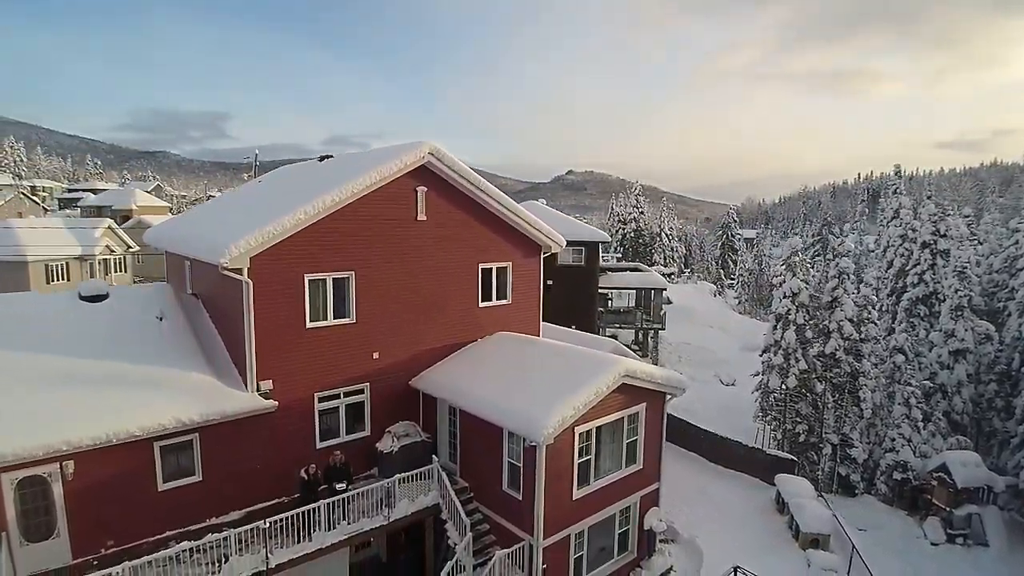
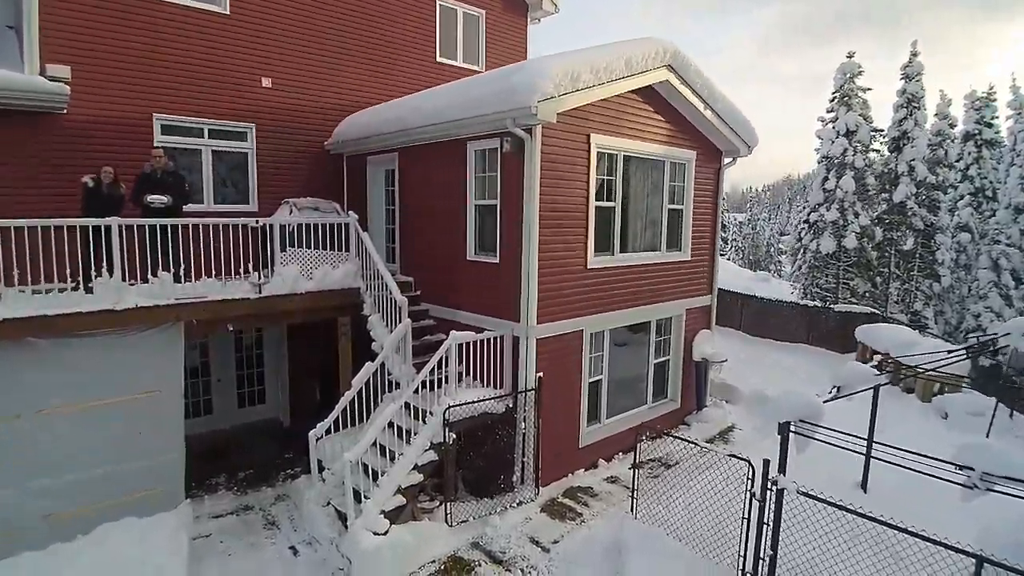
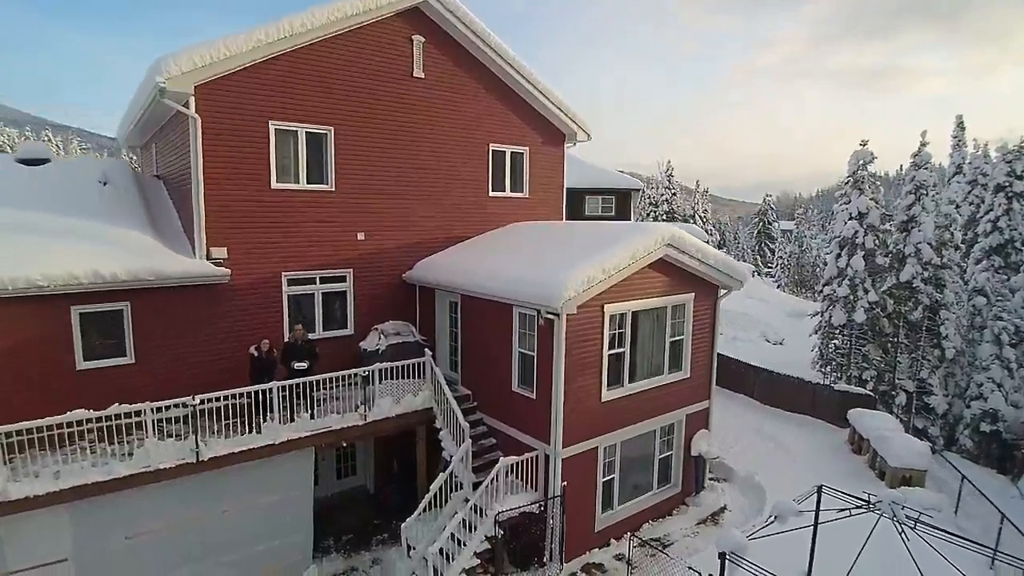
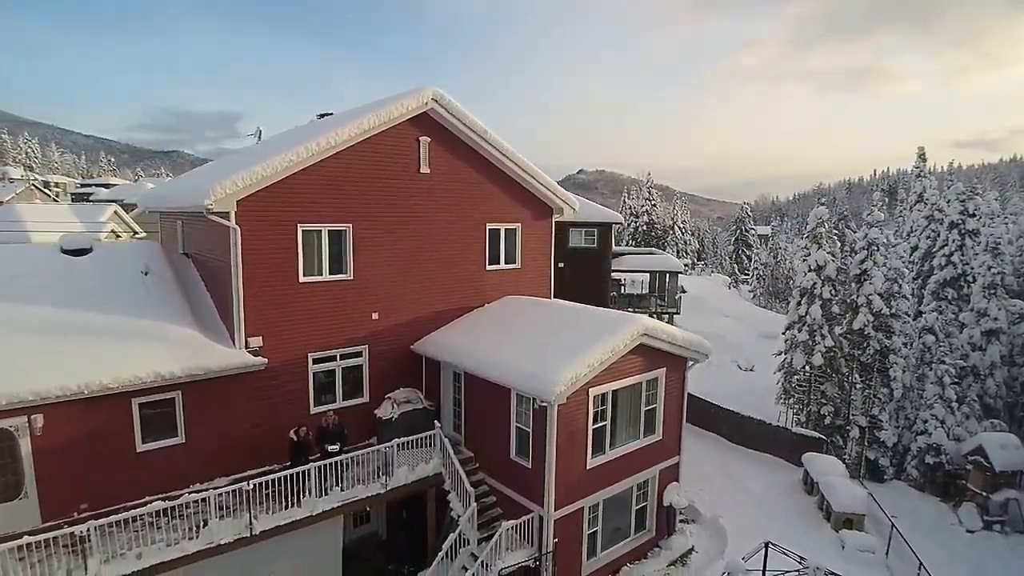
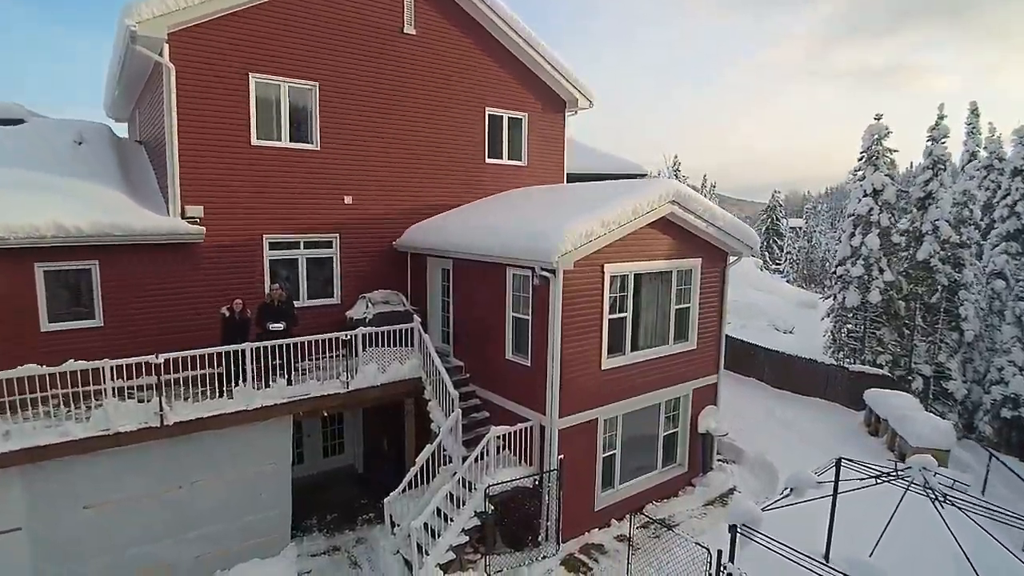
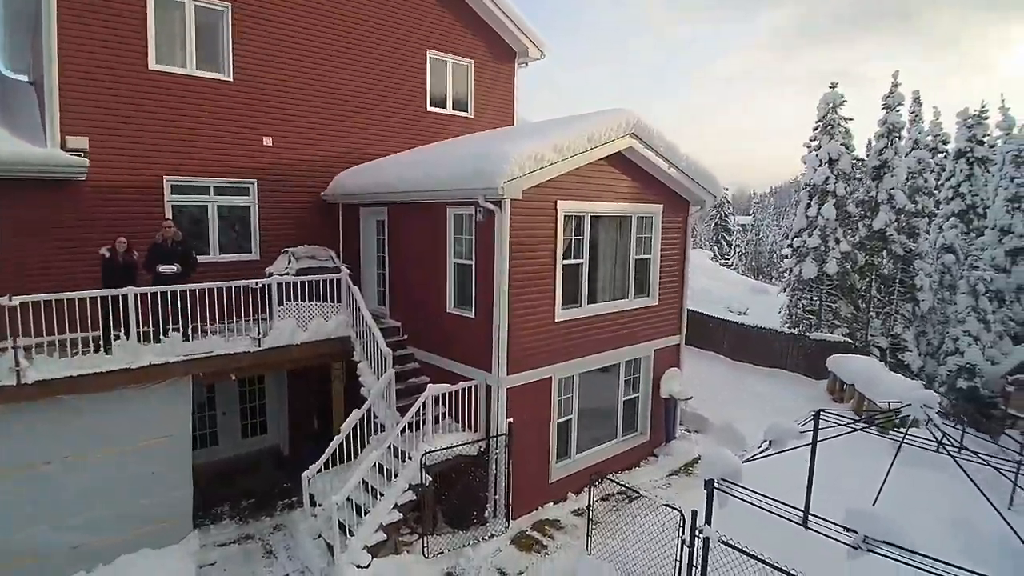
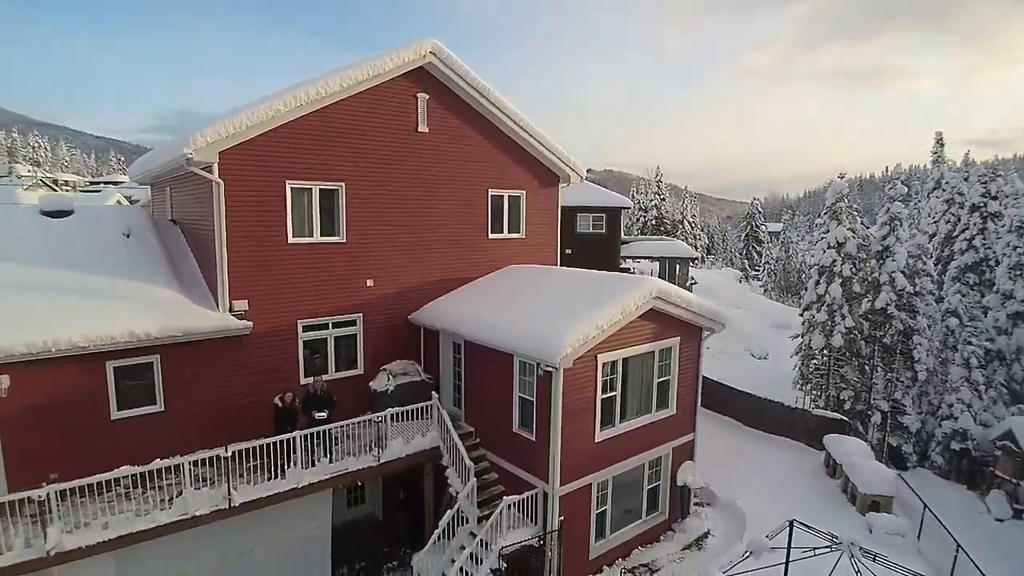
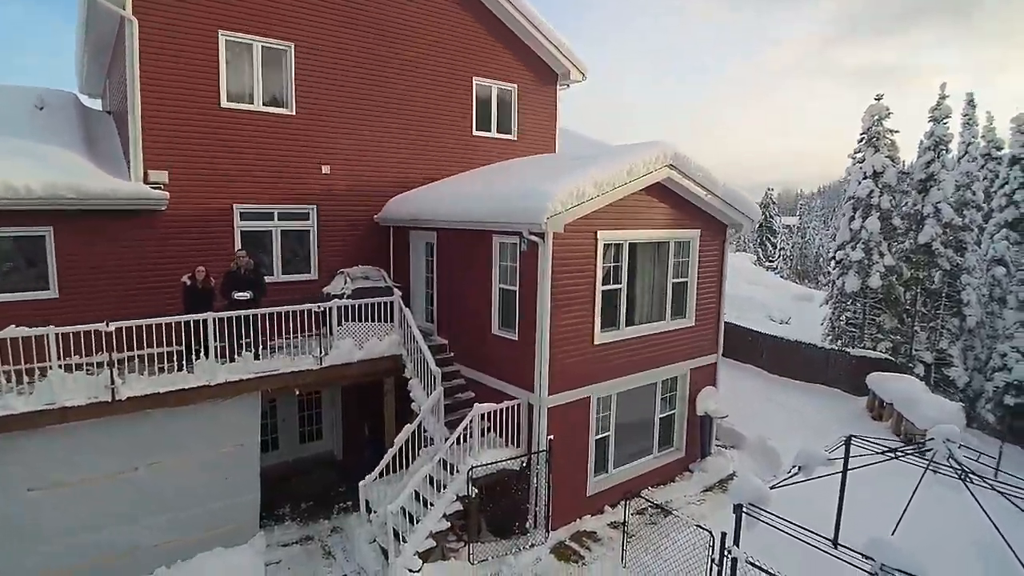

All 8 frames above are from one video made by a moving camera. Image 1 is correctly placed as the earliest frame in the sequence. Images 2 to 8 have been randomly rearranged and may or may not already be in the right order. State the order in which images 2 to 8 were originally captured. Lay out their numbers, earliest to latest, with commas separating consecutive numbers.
4, 7, 3, 5, 8, 6, 2
